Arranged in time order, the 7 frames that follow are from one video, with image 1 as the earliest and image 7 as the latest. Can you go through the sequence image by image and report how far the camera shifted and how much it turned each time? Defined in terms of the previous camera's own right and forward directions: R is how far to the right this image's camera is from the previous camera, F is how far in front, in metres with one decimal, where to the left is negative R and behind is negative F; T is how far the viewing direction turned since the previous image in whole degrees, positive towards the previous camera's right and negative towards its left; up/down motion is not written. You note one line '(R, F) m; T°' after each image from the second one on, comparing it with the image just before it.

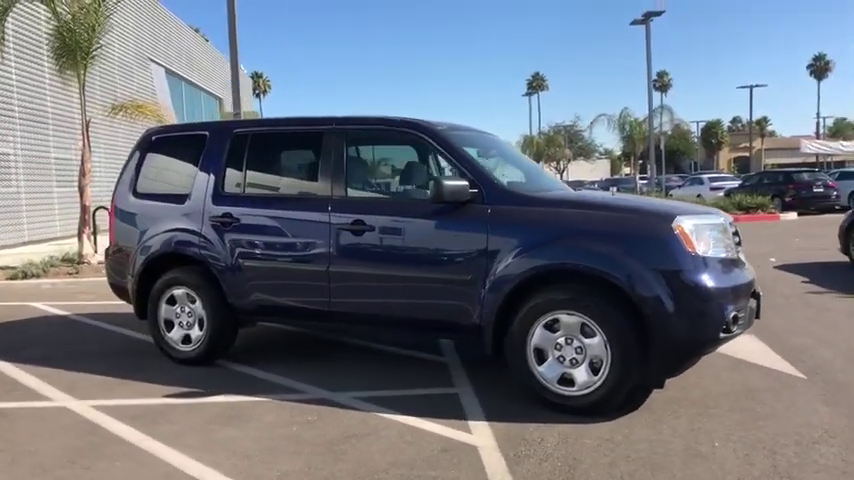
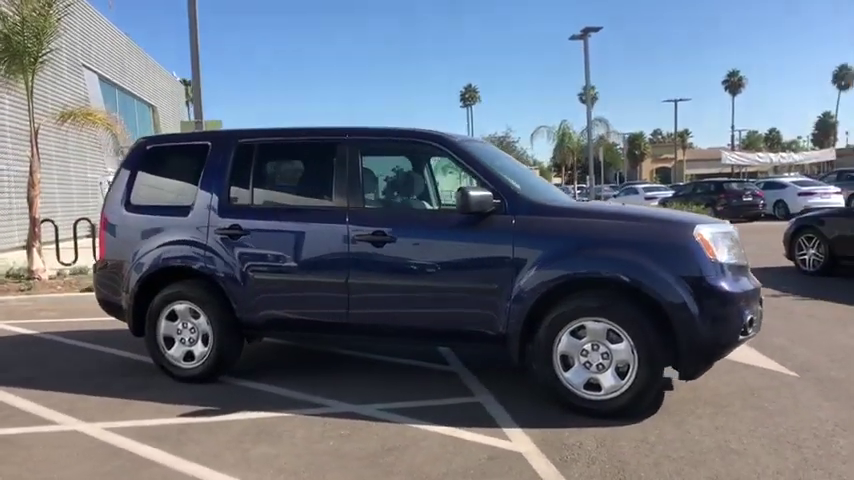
(-0.7, 0.0) m; +6°
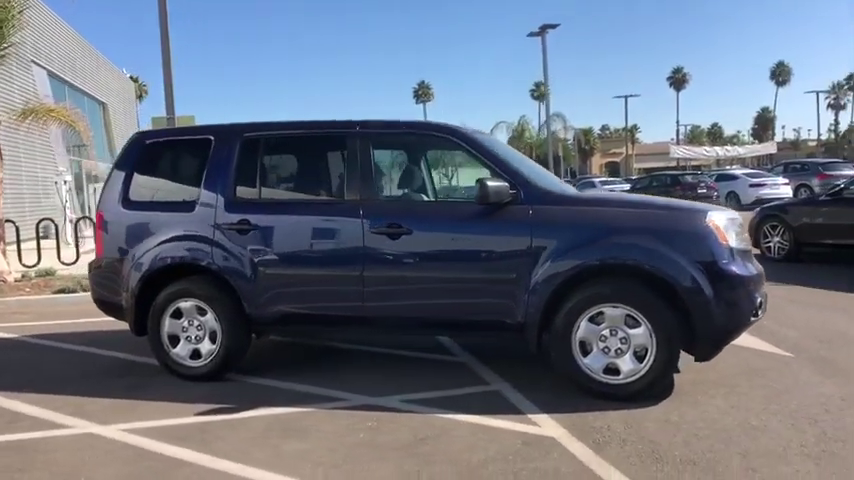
(-0.5, 0.0) m; +4°
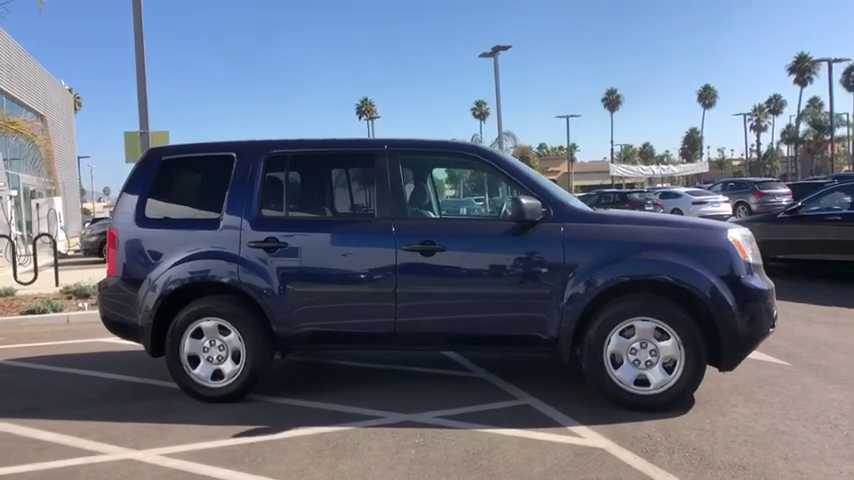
(-0.8, -0.1) m; +5°
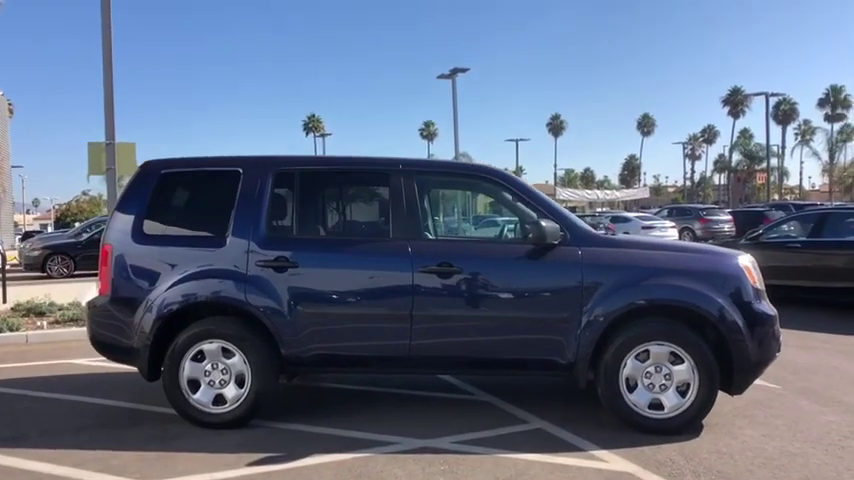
(-0.6, +0.1) m; +5°
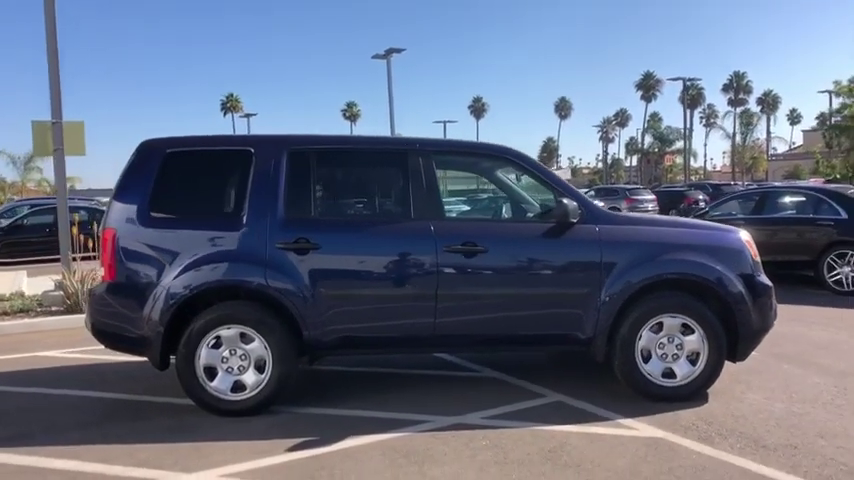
(-0.9, 0.0) m; +7°
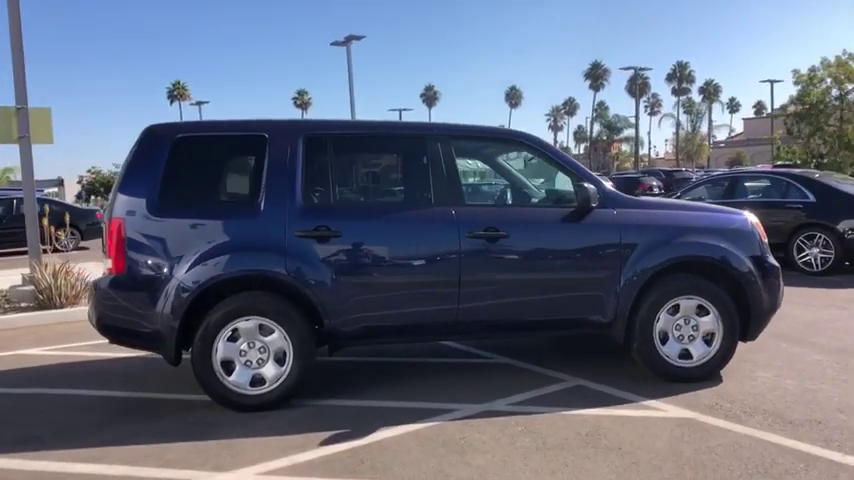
(-0.6, +0.1) m; +4°
